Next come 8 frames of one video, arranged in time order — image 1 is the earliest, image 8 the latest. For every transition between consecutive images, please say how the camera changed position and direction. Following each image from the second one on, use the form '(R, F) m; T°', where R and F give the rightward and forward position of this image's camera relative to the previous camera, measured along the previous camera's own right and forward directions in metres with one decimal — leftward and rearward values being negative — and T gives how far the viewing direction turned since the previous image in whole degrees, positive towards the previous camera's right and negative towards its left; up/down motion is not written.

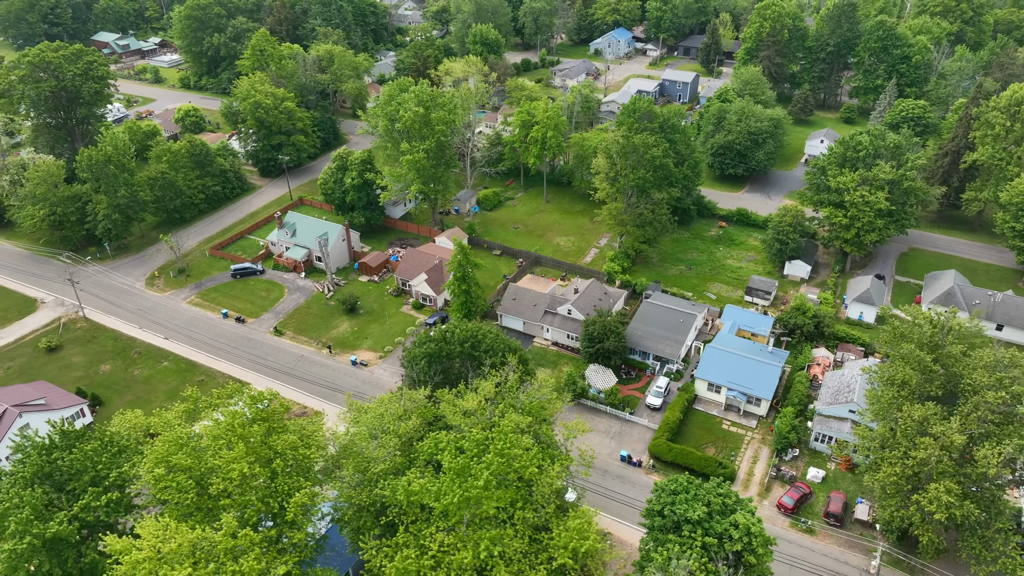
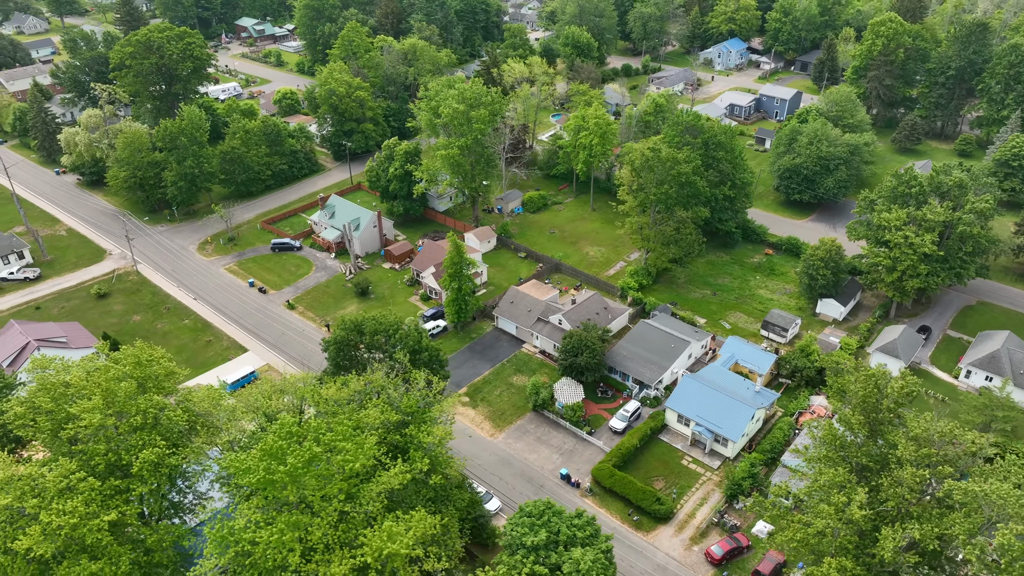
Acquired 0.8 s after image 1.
(+10.3, +1.2) m; -11°
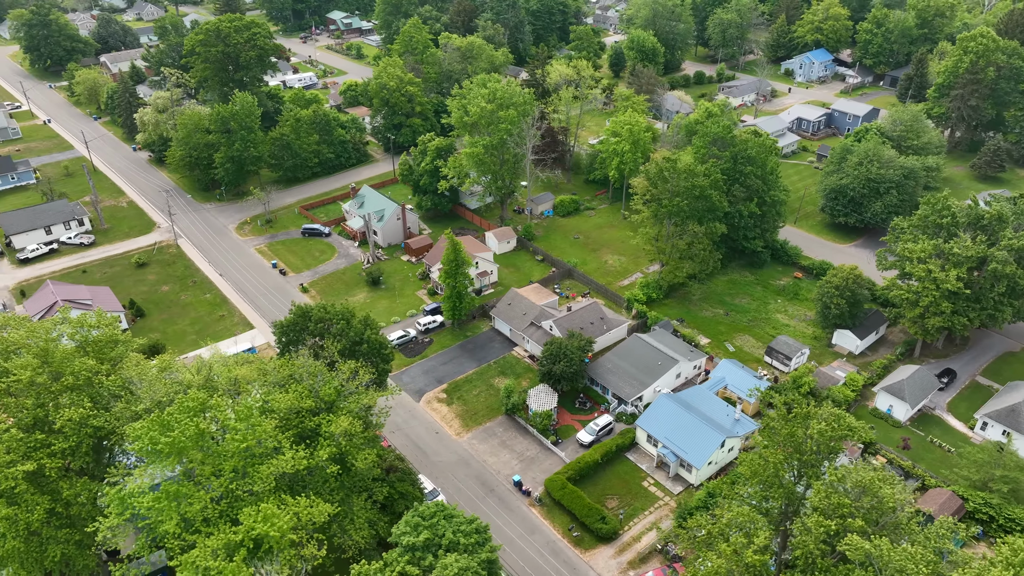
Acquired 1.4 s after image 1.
(+7.3, +0.7) m; -8°
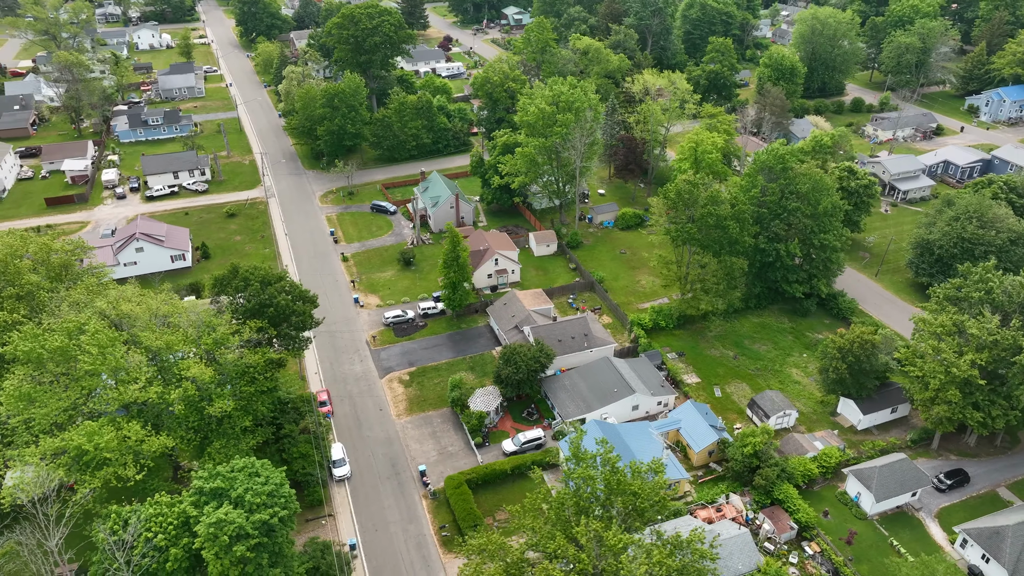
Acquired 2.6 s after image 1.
(+14.7, +2.0) m; -16°
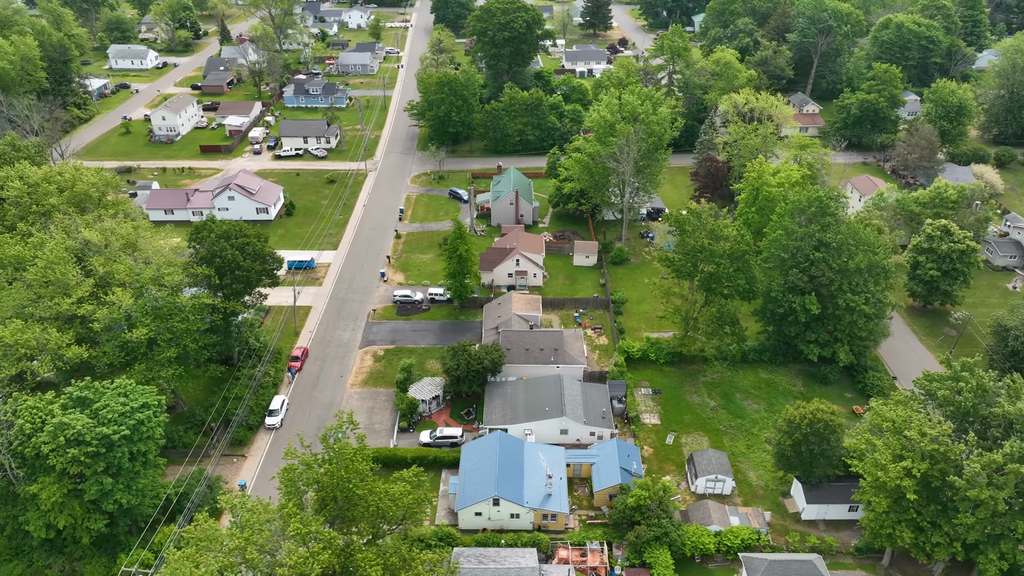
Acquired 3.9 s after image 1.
(+16.0, +2.6) m; -17°
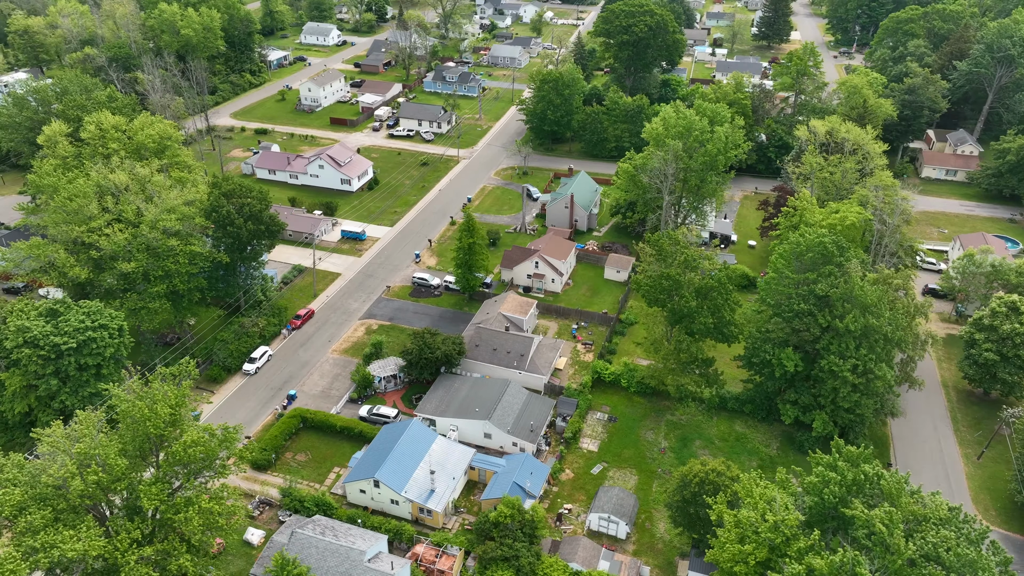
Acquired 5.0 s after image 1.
(+14.6, +2.2) m; -16°
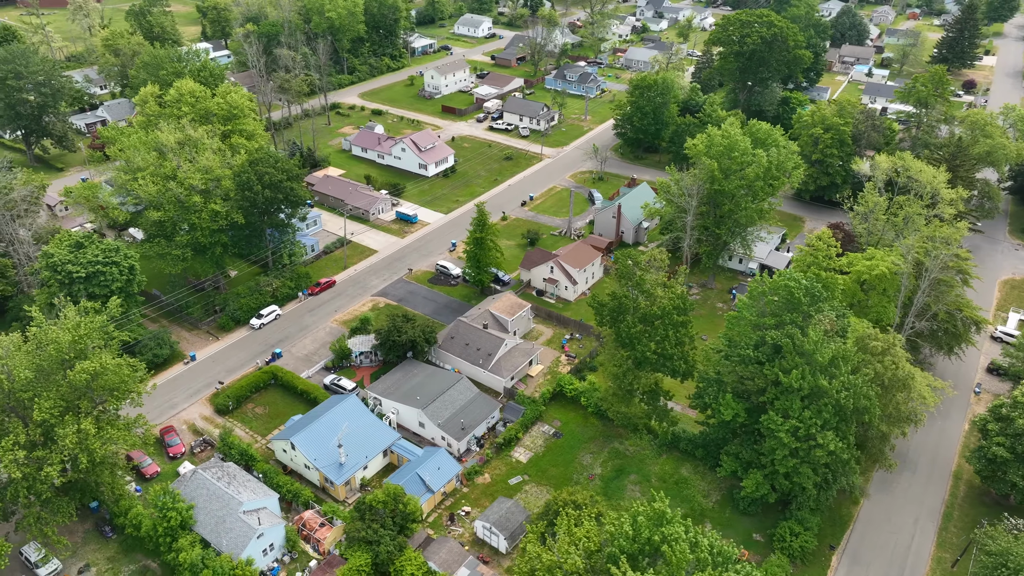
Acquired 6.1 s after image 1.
(+13.2, +1.8) m; -14°
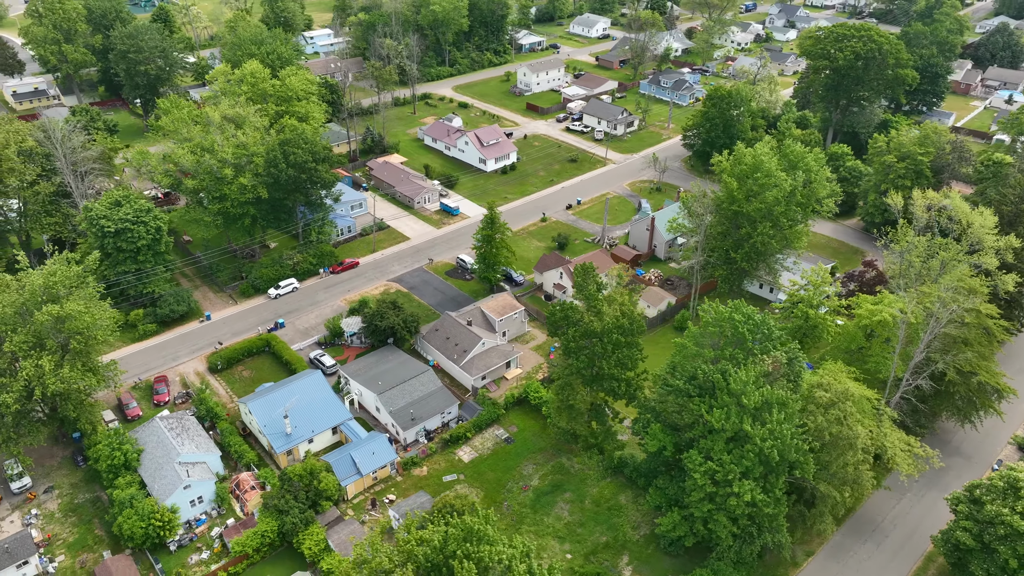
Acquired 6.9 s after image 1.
(+10.3, +1.2) m; -11°
